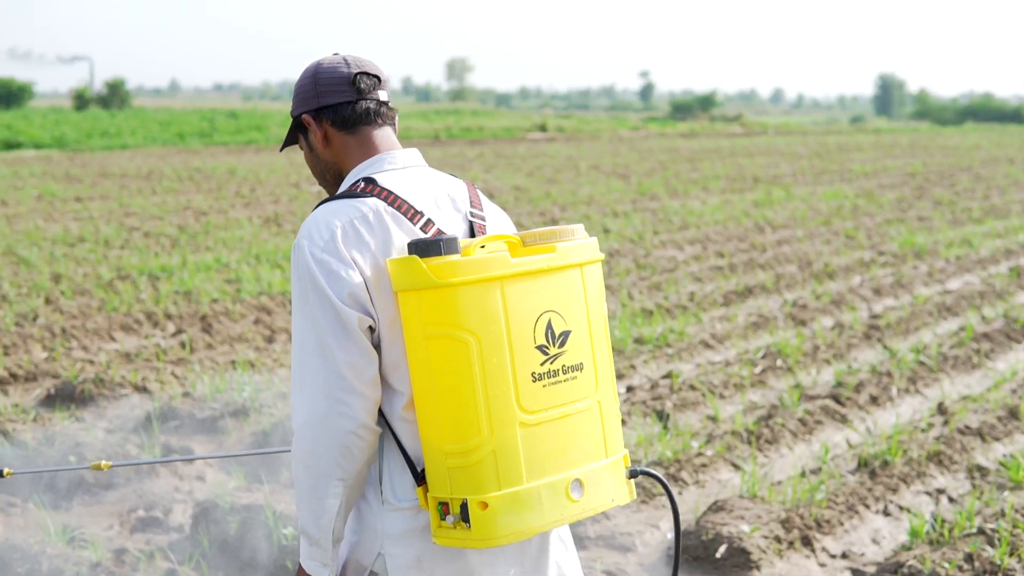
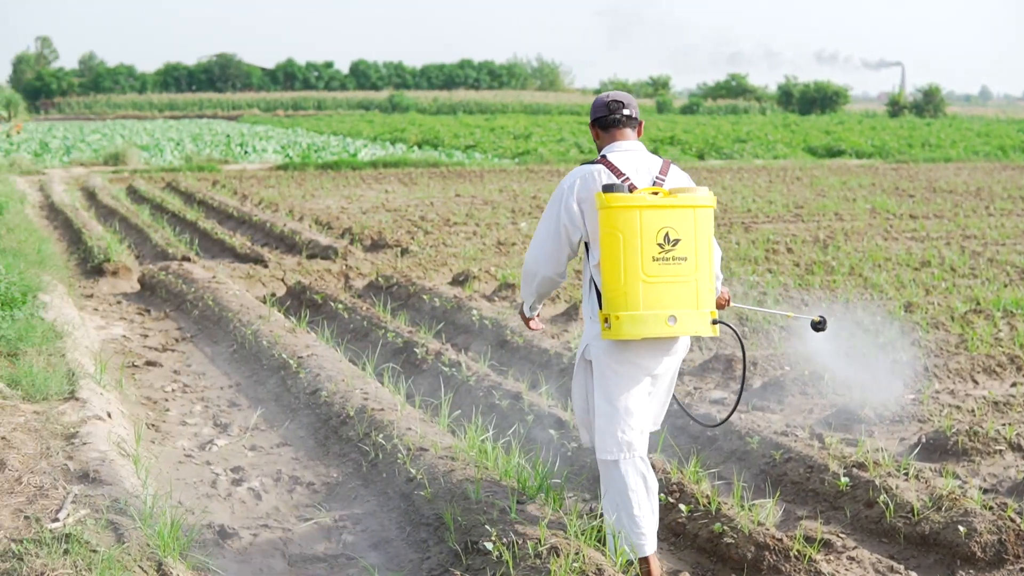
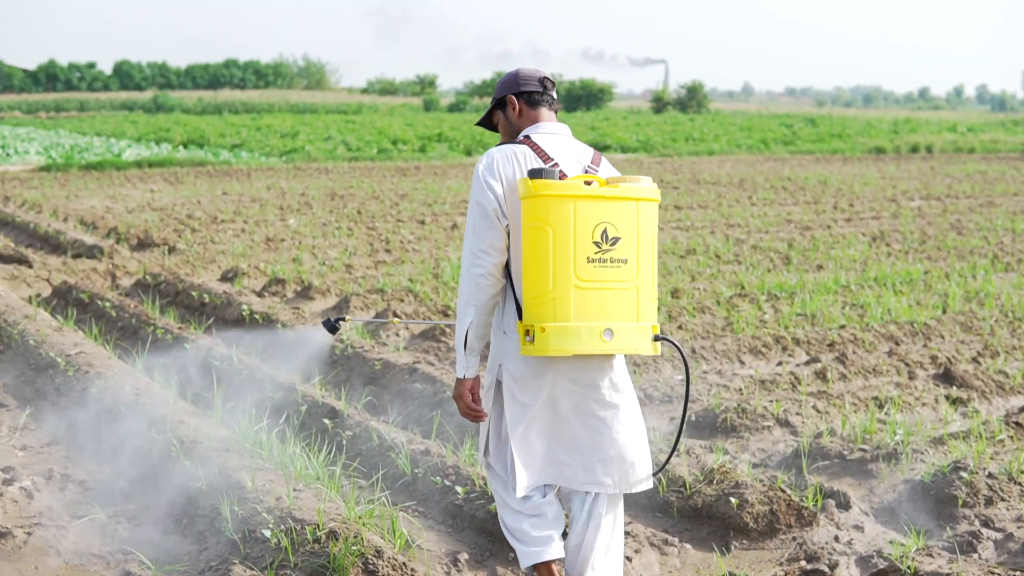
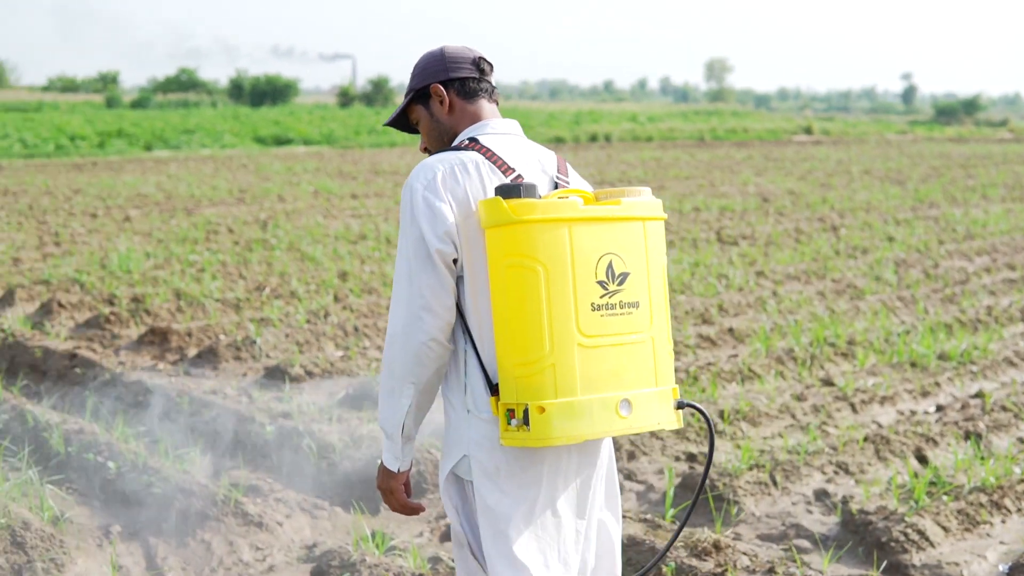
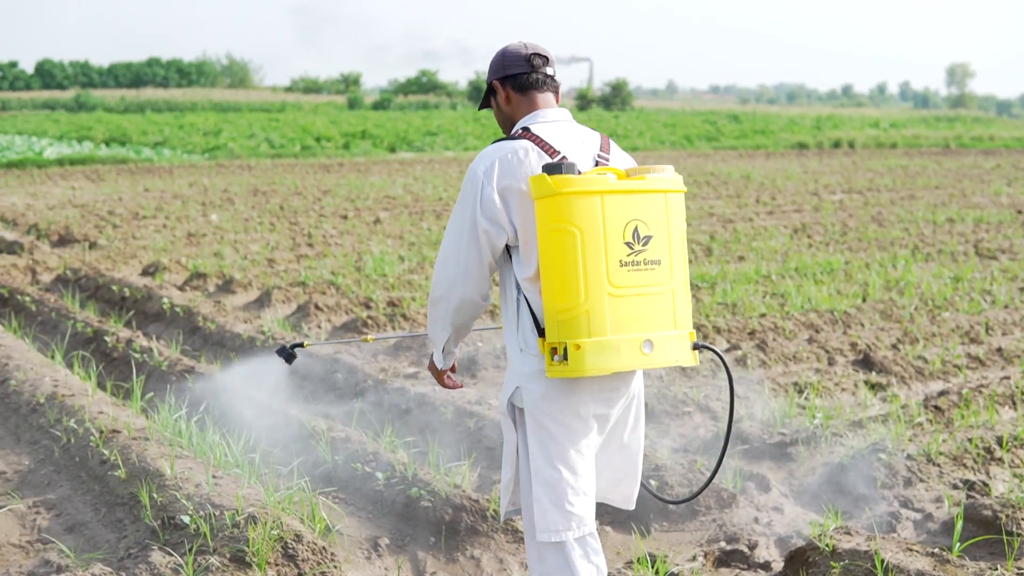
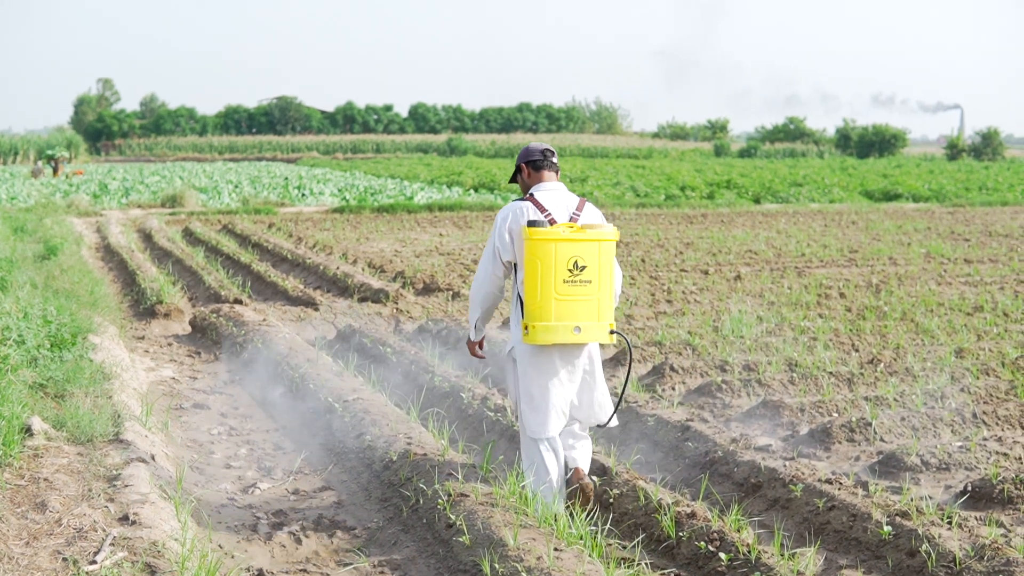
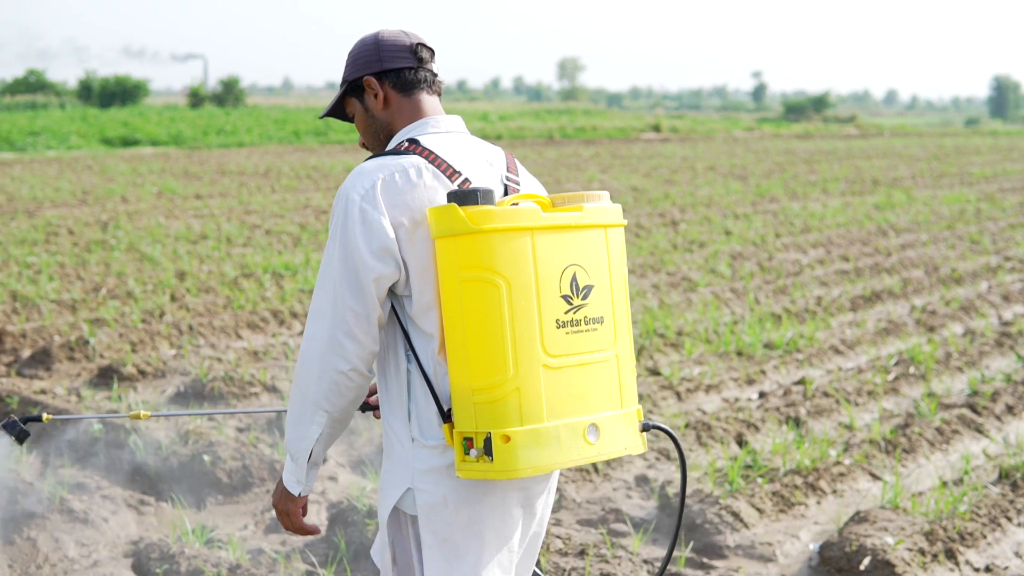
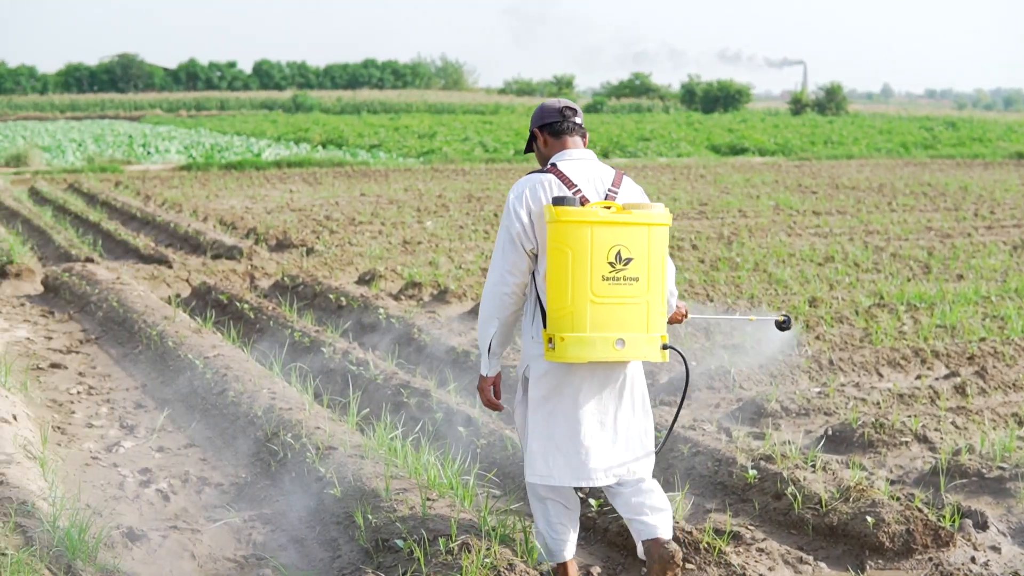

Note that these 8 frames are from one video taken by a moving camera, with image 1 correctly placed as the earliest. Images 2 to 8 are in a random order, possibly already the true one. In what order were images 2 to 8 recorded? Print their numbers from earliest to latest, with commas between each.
7, 4, 5, 3, 8, 2, 6
